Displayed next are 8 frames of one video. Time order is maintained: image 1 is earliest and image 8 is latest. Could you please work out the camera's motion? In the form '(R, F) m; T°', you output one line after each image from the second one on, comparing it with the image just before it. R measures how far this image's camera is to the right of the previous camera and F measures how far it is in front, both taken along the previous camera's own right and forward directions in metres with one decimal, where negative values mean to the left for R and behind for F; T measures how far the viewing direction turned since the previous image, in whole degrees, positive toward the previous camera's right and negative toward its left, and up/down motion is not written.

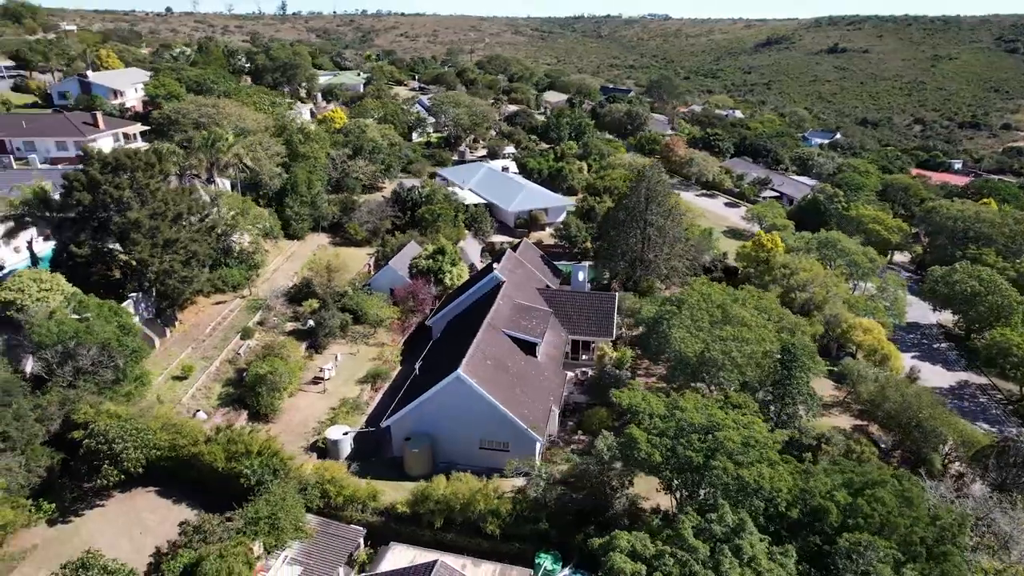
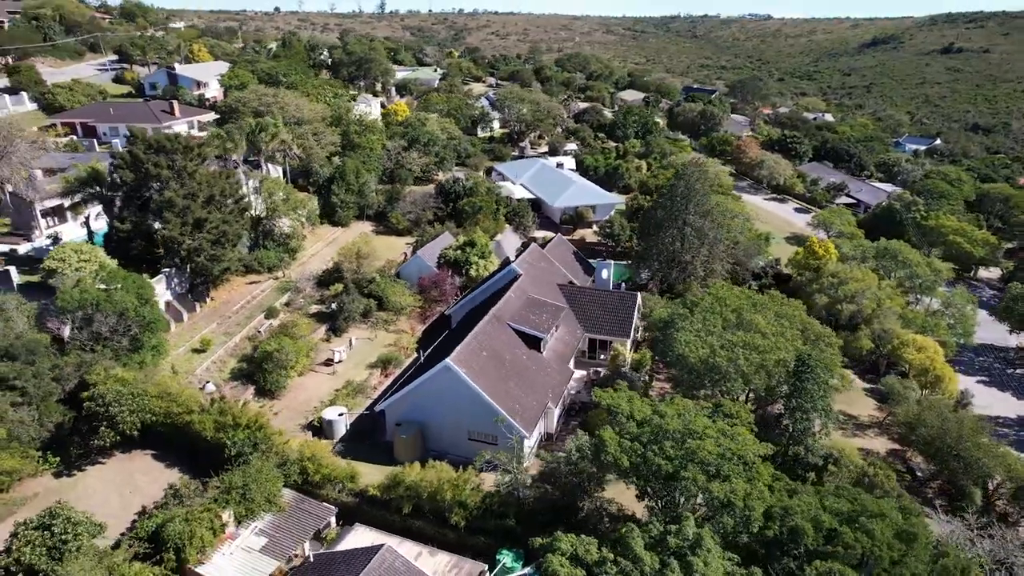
(+3.1, +0.6) m; -7°
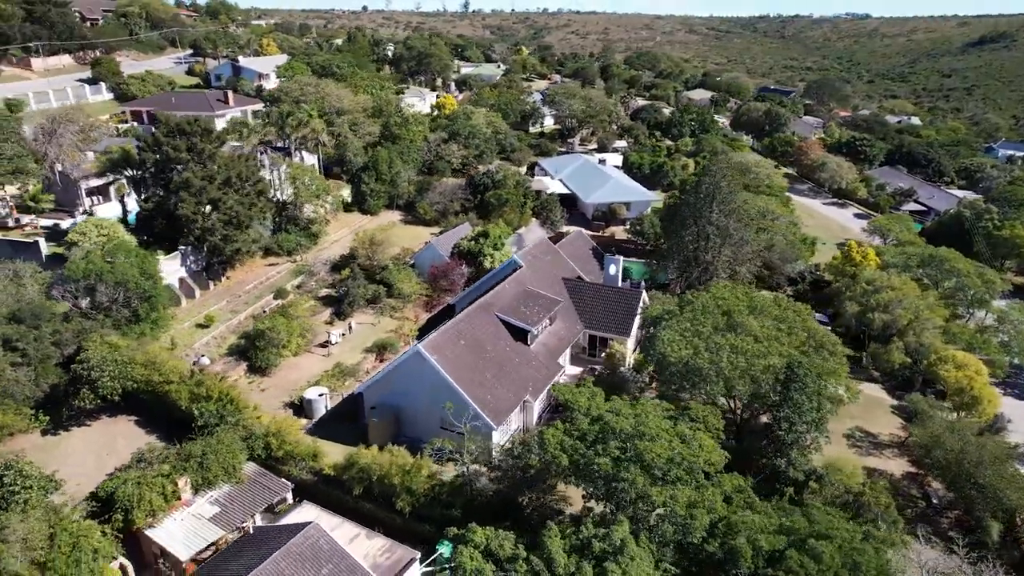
(+3.4, +0.7) m; -7°
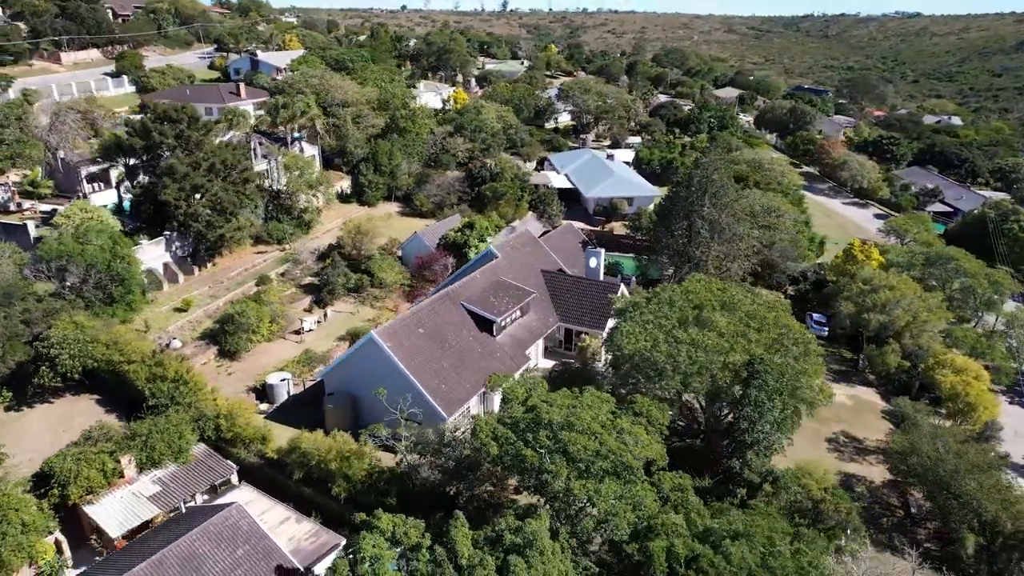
(+2.7, +0.5) m; -3°
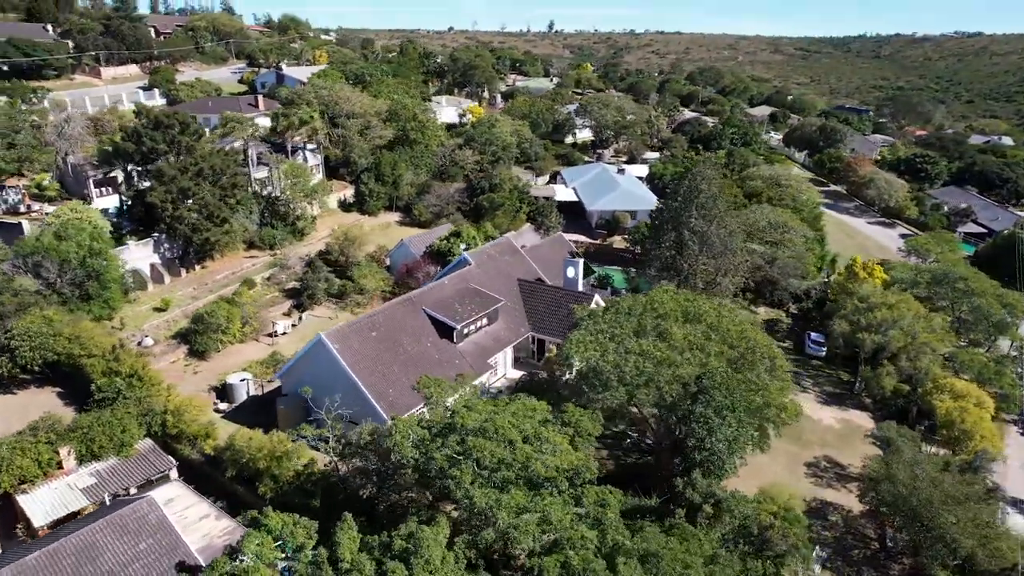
(+3.1, +0.6) m; -4°
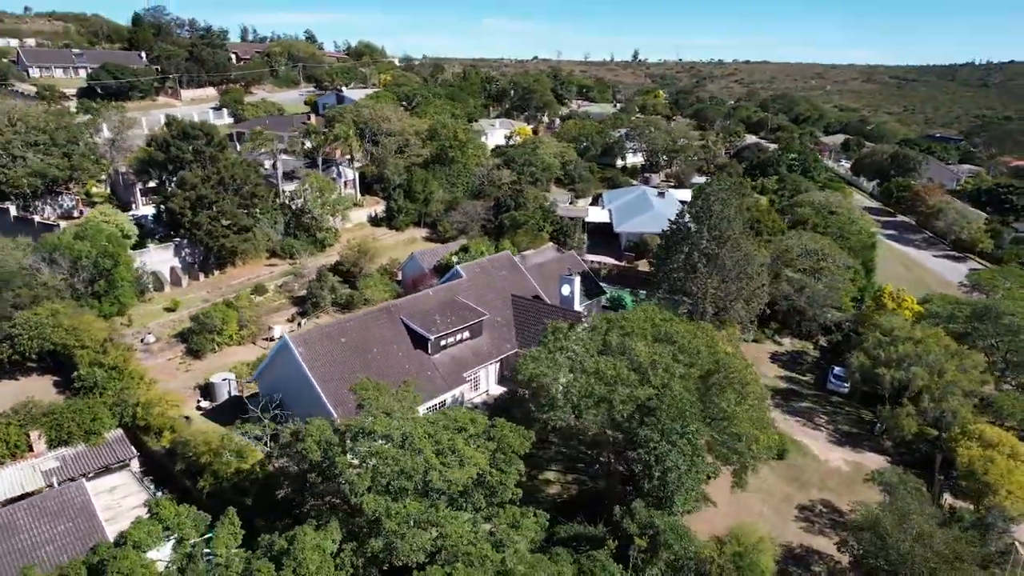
(+3.8, +0.8) m; -7°
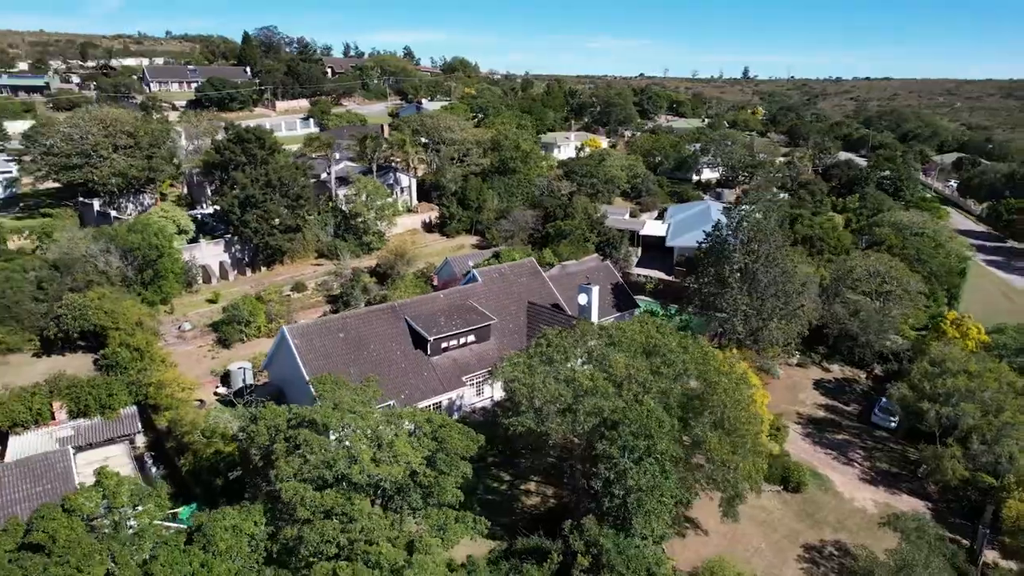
(+3.6, +0.7) m; -9°
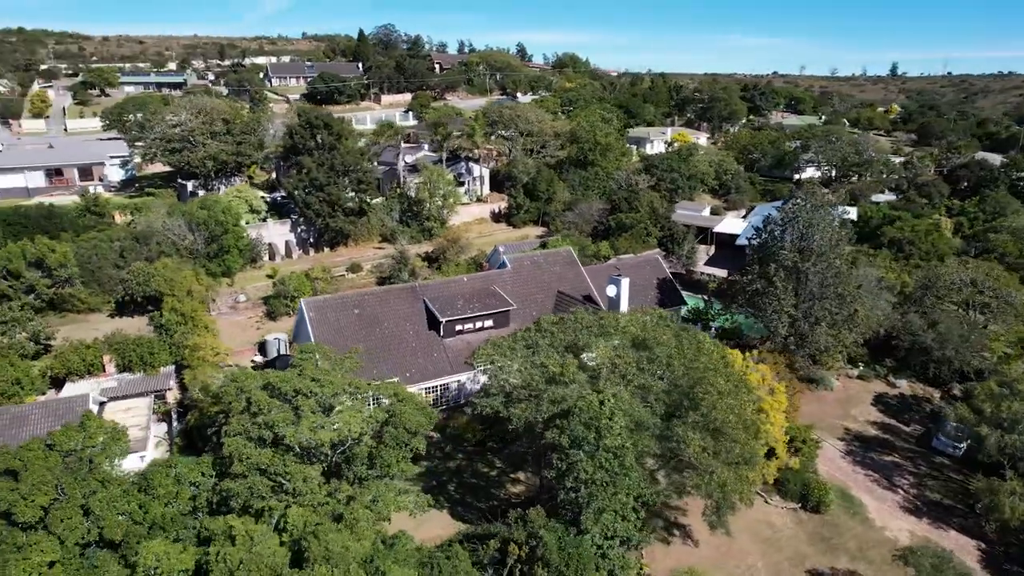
(+3.8, +0.8) m; -10°
